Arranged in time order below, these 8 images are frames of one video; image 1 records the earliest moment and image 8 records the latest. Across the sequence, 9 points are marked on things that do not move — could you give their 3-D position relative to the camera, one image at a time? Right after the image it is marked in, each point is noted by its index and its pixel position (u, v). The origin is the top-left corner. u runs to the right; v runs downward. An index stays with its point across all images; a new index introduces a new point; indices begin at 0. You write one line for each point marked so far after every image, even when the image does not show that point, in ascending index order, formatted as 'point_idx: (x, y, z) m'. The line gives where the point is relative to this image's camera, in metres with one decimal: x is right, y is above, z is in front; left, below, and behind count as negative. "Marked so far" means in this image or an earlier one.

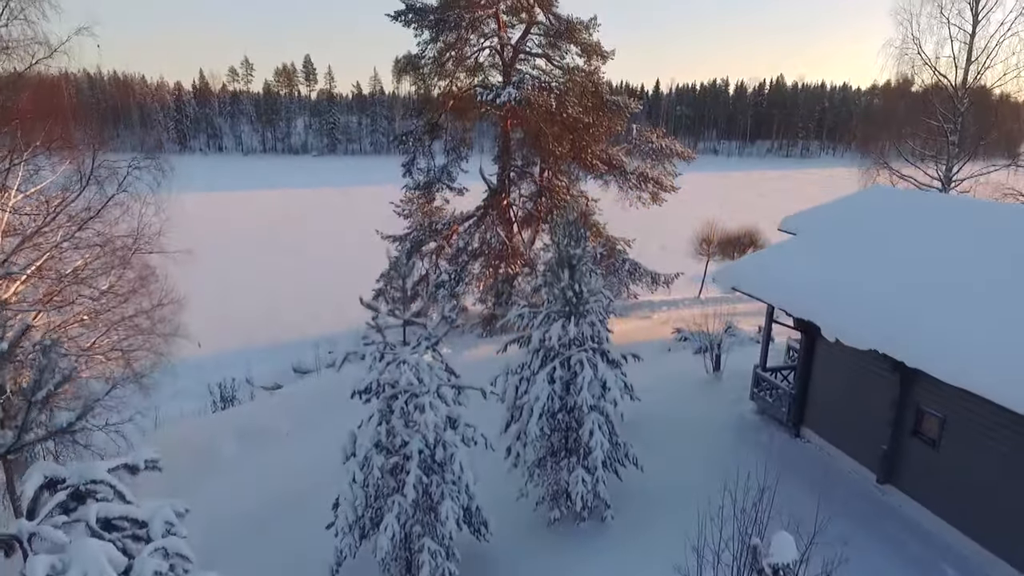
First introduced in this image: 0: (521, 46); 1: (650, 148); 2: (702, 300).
0: (+0.2, +5.9, +13.6) m
1: (+3.7, +4.0, +15.3) m
2: (+5.8, -0.4, +17.3) m
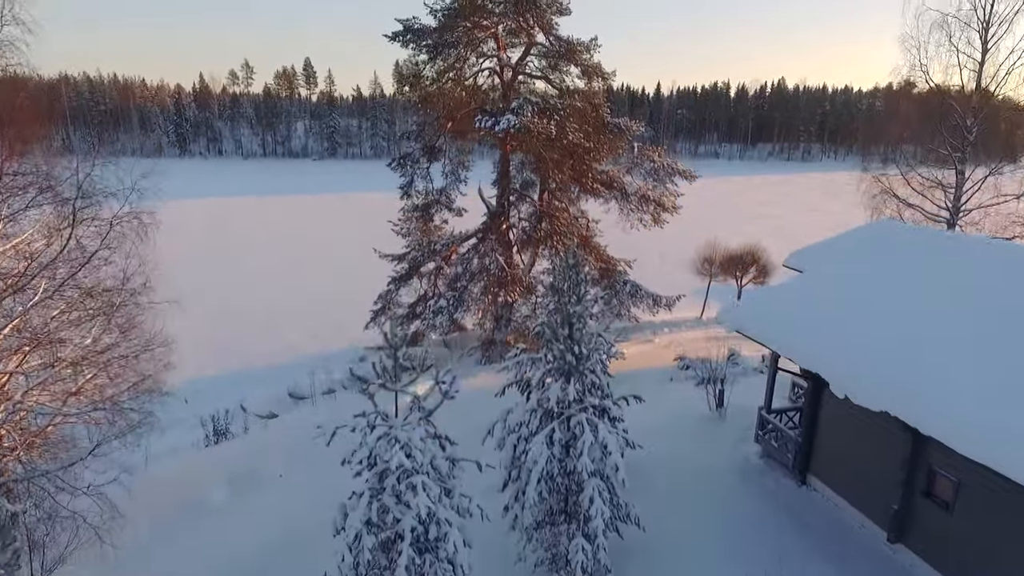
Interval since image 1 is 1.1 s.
0: (+0.2, +5.3, +13.4) m
1: (+3.7, +3.4, +15.1) m
2: (+5.8, -1.0, +17.1) m
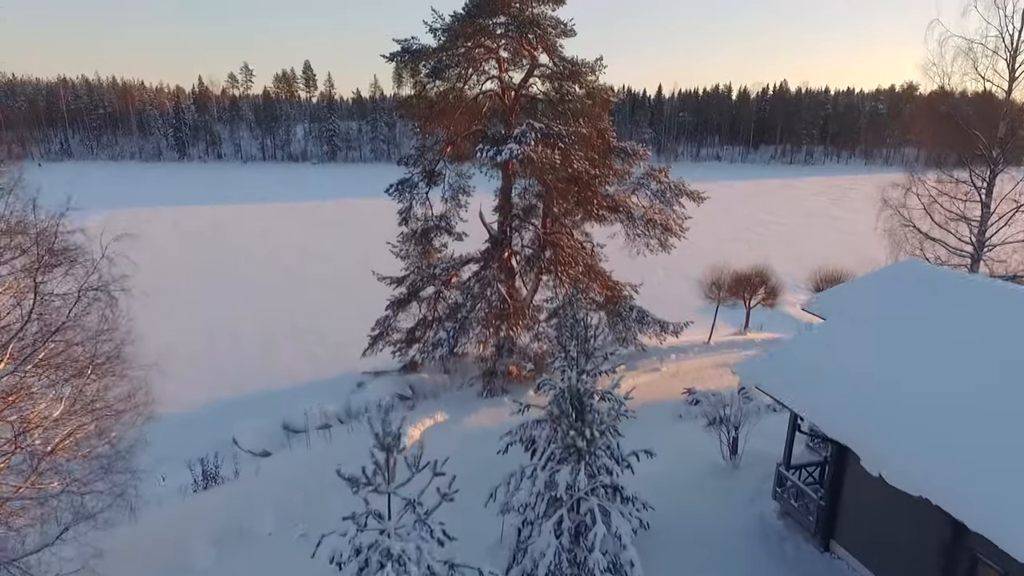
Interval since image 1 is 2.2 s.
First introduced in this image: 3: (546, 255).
0: (+0.2, +4.6, +12.9) m
1: (+3.7, +2.7, +14.6) m
2: (+5.9, -1.7, +16.6) m
3: (+0.8, +0.8, +13.3) m
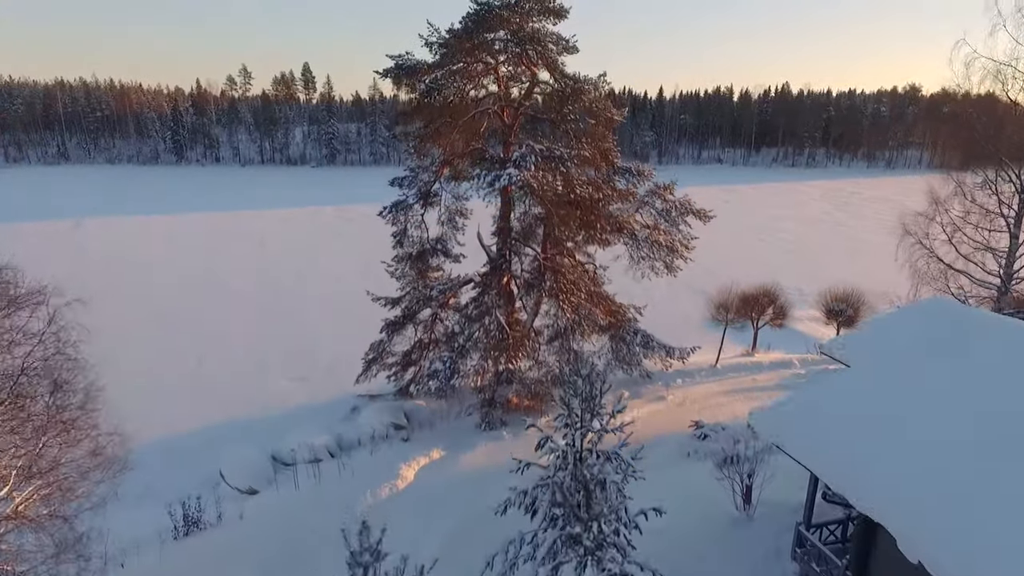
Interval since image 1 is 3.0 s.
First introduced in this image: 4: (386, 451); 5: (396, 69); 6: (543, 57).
0: (+0.2, +4.0, +12.3) m
1: (+3.7, +2.1, +14.0) m
2: (+5.8, -2.3, +16.0) m
3: (+0.8, +0.2, +12.7) m
4: (-2.8, -3.6, +12.3) m
5: (-2.5, +4.8, +12.3) m
6: (+0.7, +4.8, +11.7) m
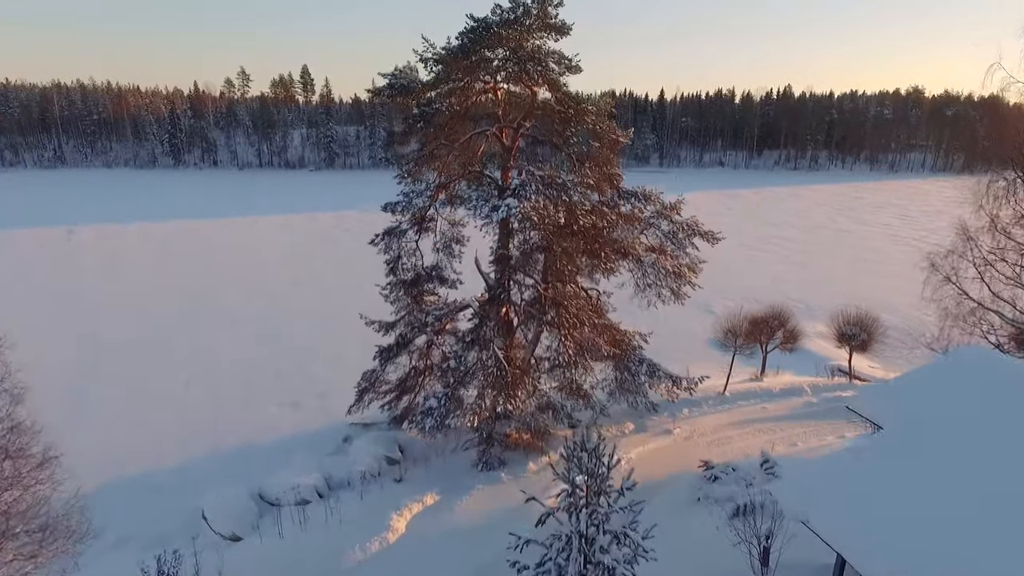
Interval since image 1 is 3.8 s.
0: (+0.2, +3.3, +11.6) m
1: (+3.7, +1.4, +13.3) m
2: (+5.8, -3.0, +15.3) m
3: (+0.8, -0.5, +12.0) m
4: (-2.8, -4.3, +11.6) m
5: (-2.6, +4.1, +11.6) m
6: (+0.6, +4.2, +11.0) m
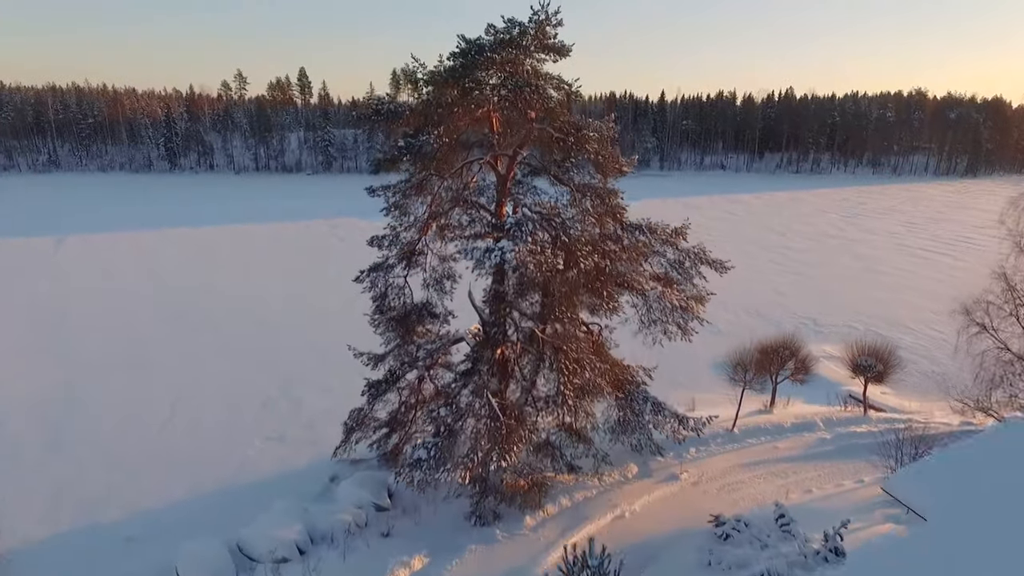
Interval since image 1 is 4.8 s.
0: (+0.1, +2.5, +10.8) m
1: (+3.6, +0.6, +12.4) m
2: (+5.7, -3.8, +14.5) m
3: (+0.7, -1.3, +11.1) m
4: (-2.9, -5.1, +10.7) m
5: (-2.7, +3.3, +10.8) m
6: (+0.5, +3.4, +10.2) m
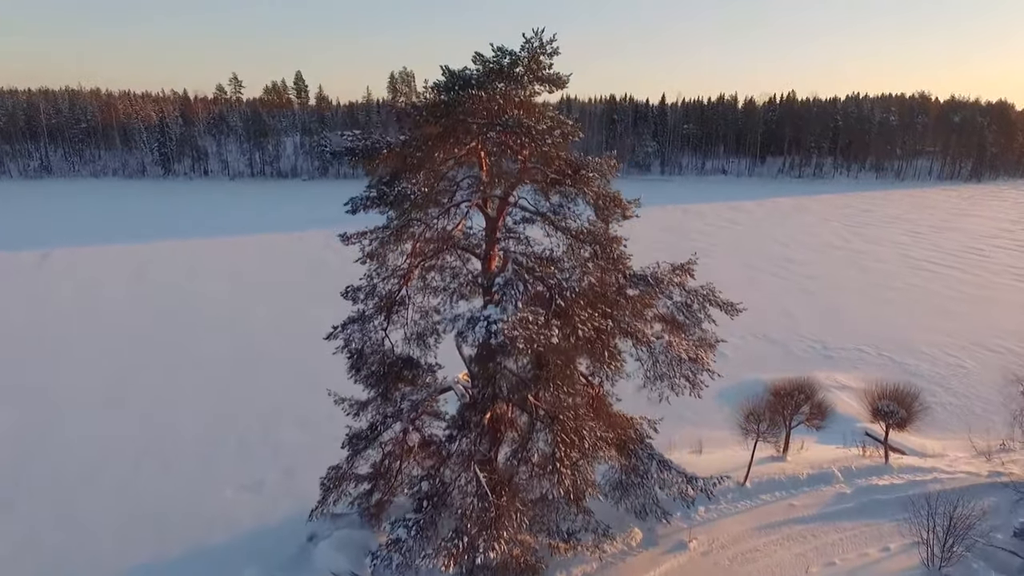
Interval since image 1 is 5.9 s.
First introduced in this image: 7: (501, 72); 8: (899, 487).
0: (-0.1, +1.5, +9.6) m
1: (+3.4, -0.4, +11.3) m
2: (+5.6, -4.8, +13.3) m
3: (+0.5, -2.3, +10.0) m
4: (-3.1, -6.1, +9.6) m
5: (-2.8, +2.3, +9.7) m
6: (+0.4, +2.4, +9.1) m
7: (-0.2, +3.4, +8.8) m
8: (+9.5, -4.9, +13.7) m
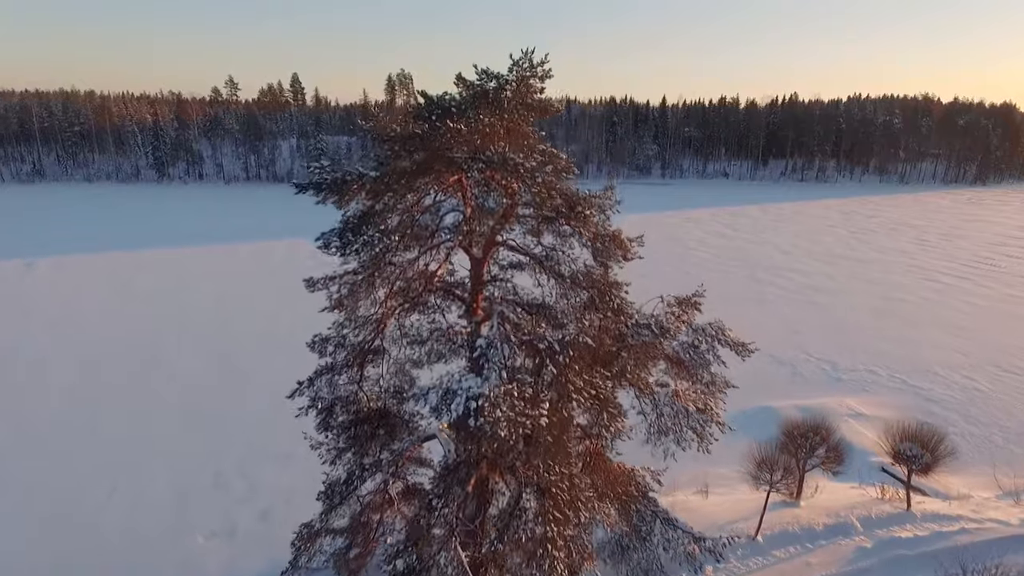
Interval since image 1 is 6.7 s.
0: (-0.3, +0.7, +8.5) m
1: (+3.2, -1.2, +10.2) m
2: (+5.4, -5.6, +12.2) m
3: (+0.3, -3.1, +8.9) m
4: (-3.3, -6.9, +8.5) m
5: (-3.0, +1.5, +8.6) m
6: (+0.2, +1.6, +7.9) m
7: (-0.4, +2.6, +7.7) m
8: (+9.3, -5.7, +12.6) m
